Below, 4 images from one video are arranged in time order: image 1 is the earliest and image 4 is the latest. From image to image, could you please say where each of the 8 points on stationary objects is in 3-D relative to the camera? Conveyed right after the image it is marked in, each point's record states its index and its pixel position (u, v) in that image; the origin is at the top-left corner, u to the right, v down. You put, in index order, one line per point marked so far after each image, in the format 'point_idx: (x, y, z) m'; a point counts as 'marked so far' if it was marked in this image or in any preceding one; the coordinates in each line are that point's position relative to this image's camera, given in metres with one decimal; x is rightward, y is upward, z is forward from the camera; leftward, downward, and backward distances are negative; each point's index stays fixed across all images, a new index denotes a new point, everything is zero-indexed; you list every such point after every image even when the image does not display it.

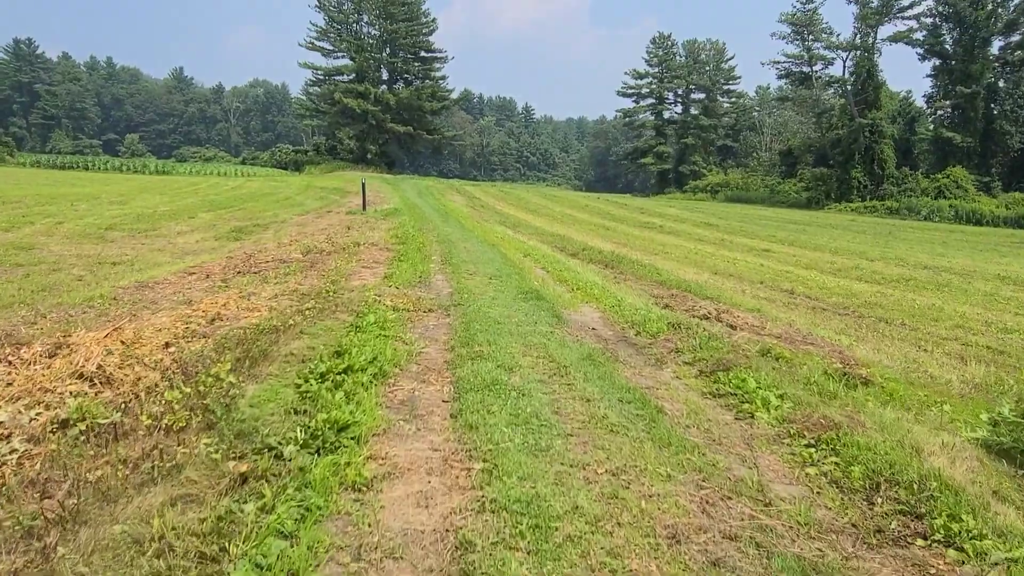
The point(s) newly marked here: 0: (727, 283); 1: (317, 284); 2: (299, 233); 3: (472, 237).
0: (+3.6, +0.1, +12.5) m
1: (-2.2, 0.0, +8.1) m
2: (-4.9, +1.2, +16.8) m
3: (-0.9, +1.1, +15.5) m
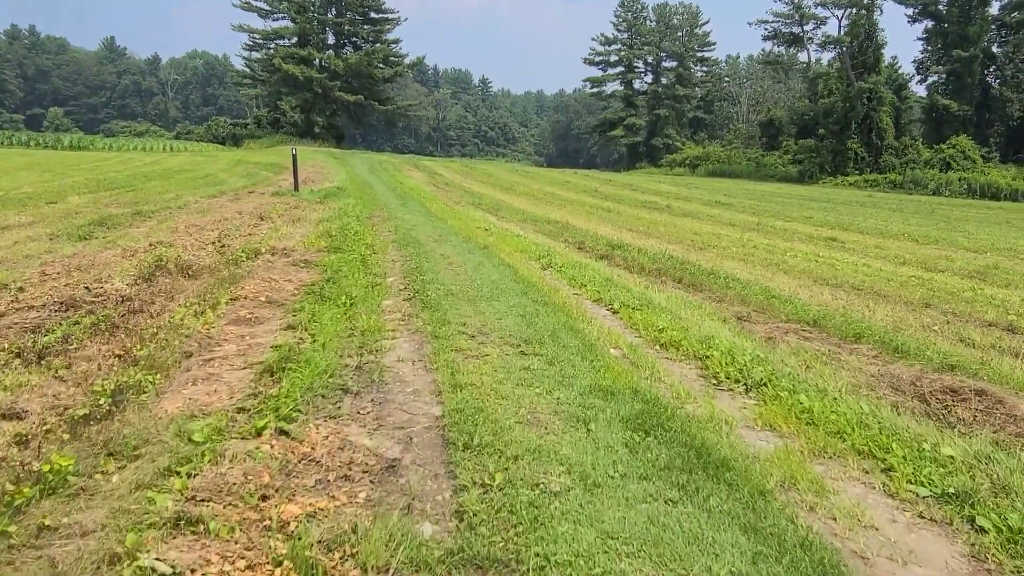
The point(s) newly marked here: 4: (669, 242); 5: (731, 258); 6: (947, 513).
0: (+3.7, -0.2, +7.5) m
1: (-1.8, -0.5, +2.8) m
2: (-5.0, +0.9, +11.2) m
3: (-0.9, +0.8, +10.2) m
4: (+2.8, +0.8, +13.2) m
5: (+3.4, +0.5, +11.3) m
6: (+1.4, -0.7, +2.4) m
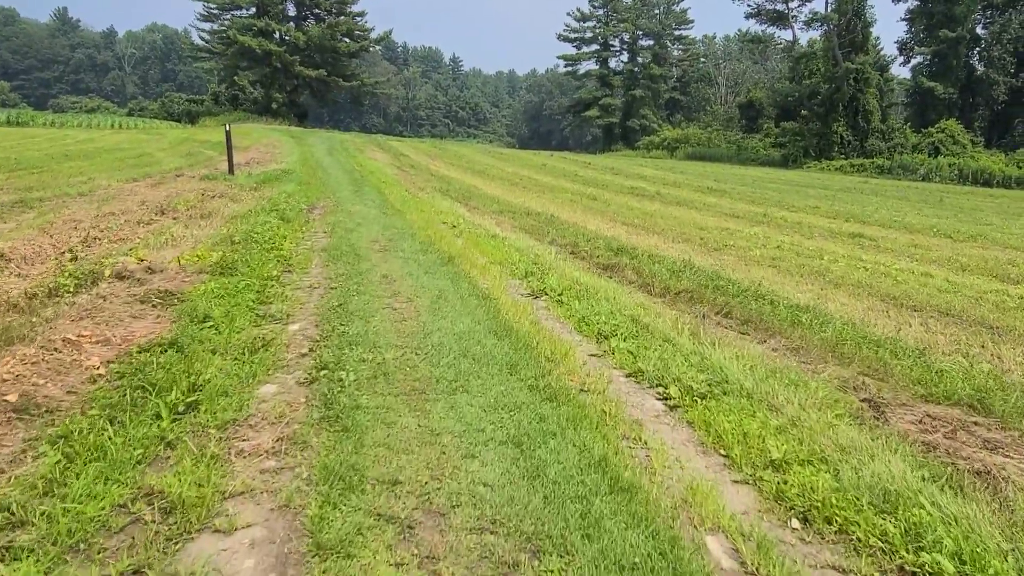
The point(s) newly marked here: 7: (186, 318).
0: (+3.5, -0.5, +5.2) m
1: (-1.7, -0.9, +0.3) m
2: (-5.3, +0.8, +8.6) m
3: (-1.2, +0.6, +7.8) m
4: (+2.4, +0.7, +10.8) m
5: (+3.1, +0.3, +9.0) m
6: (+1.4, -1.1, 0.0) m
7: (-1.7, -0.2, +3.8) m
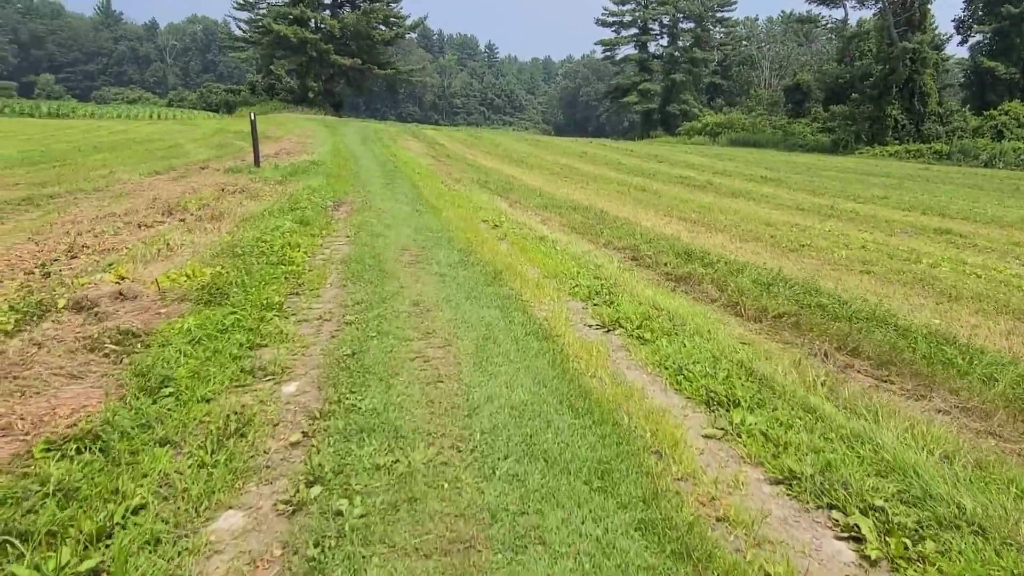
0: (+3.9, -0.7, +3.9) m
1: (-1.6, -1.1, -0.7) m
2: (-4.7, +0.7, +7.7) m
3: (-0.7, +0.5, +6.6) m
4: (+3.1, +0.6, +9.5) m
5: (+3.6, +0.2, +7.7) m
6: (+1.6, -1.4, -1.2) m
7: (-1.4, -0.4, +2.7) m
